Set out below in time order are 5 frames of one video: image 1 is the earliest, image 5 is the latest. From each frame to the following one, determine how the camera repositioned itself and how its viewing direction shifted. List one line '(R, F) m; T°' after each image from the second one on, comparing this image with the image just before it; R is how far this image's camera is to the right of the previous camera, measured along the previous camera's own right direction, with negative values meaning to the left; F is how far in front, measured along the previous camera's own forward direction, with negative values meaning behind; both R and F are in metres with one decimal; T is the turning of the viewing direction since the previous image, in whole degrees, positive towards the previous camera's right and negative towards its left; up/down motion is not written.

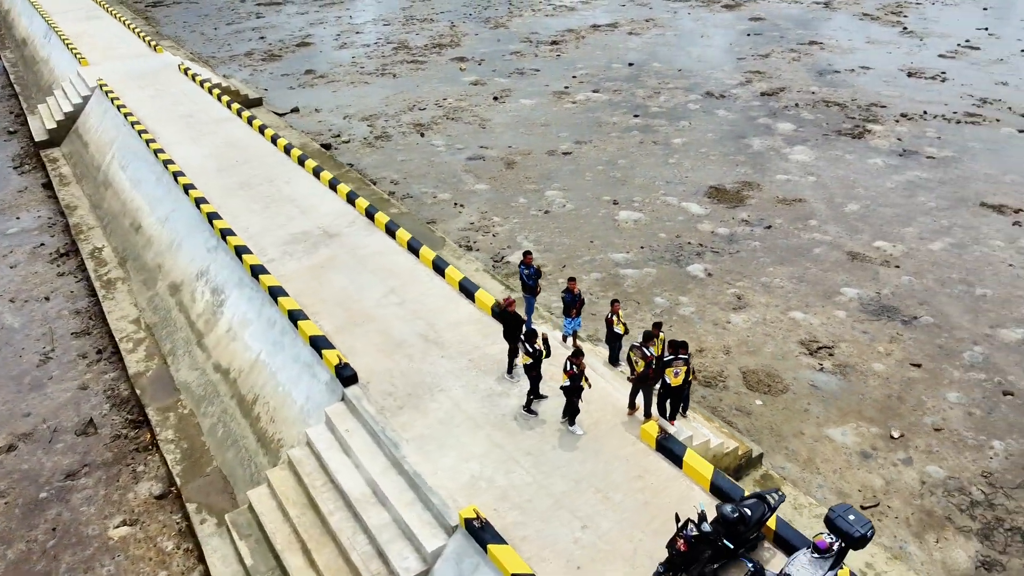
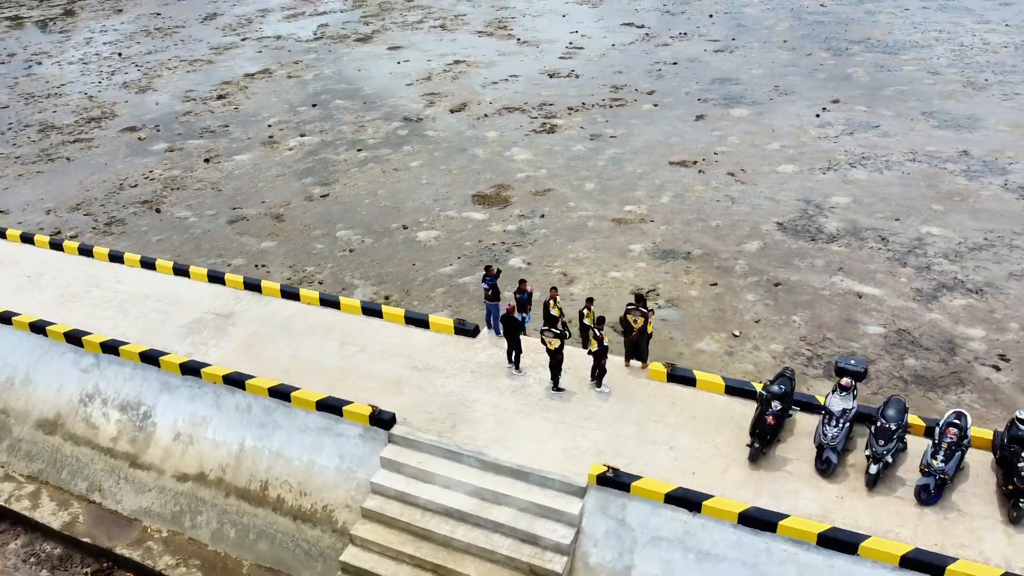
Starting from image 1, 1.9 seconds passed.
(-3.1, -0.2) m; +28°
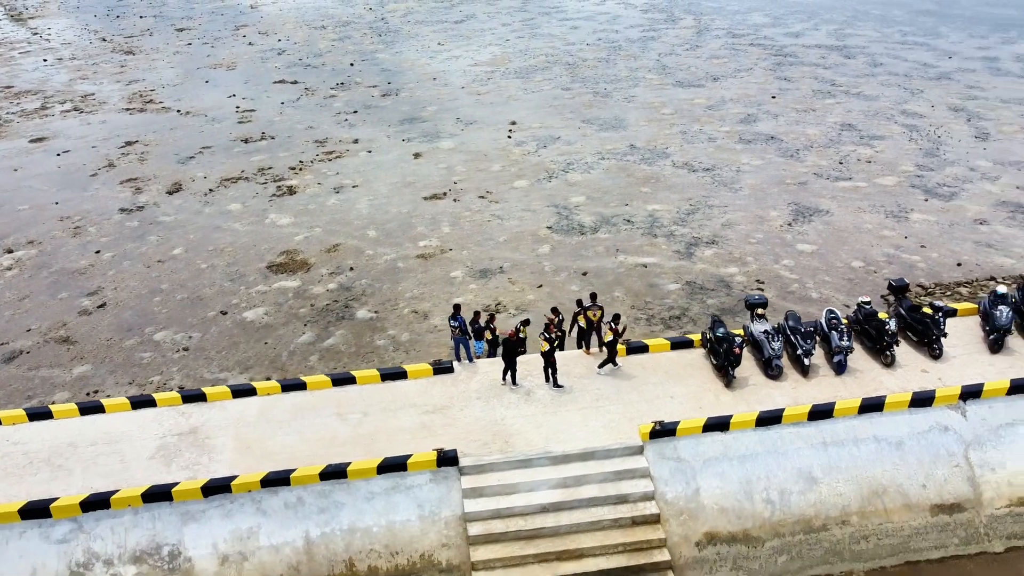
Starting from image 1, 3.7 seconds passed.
(-3.6, -0.2) m; +28°
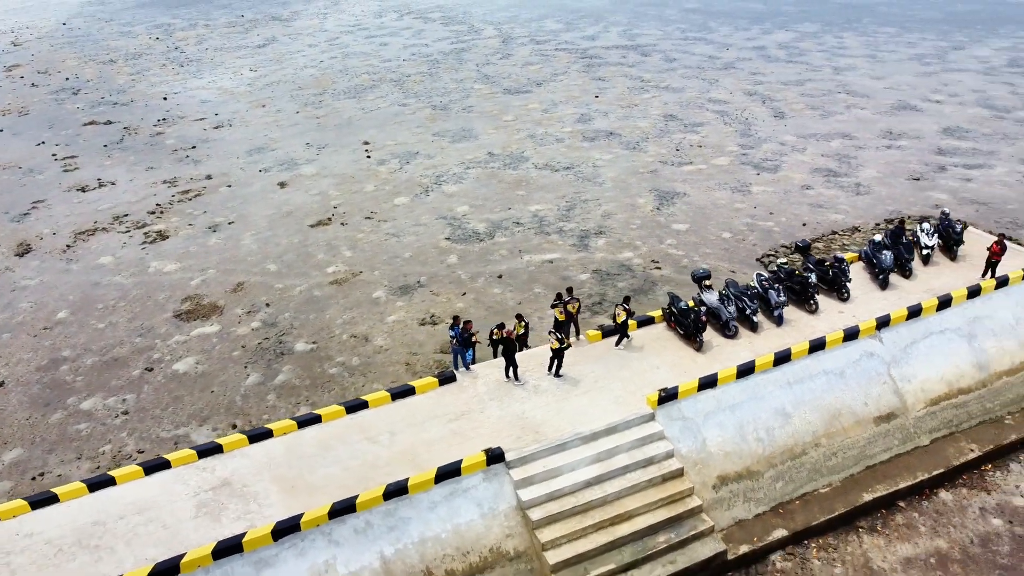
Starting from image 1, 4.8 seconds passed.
(-2.2, -0.4) m; +15°
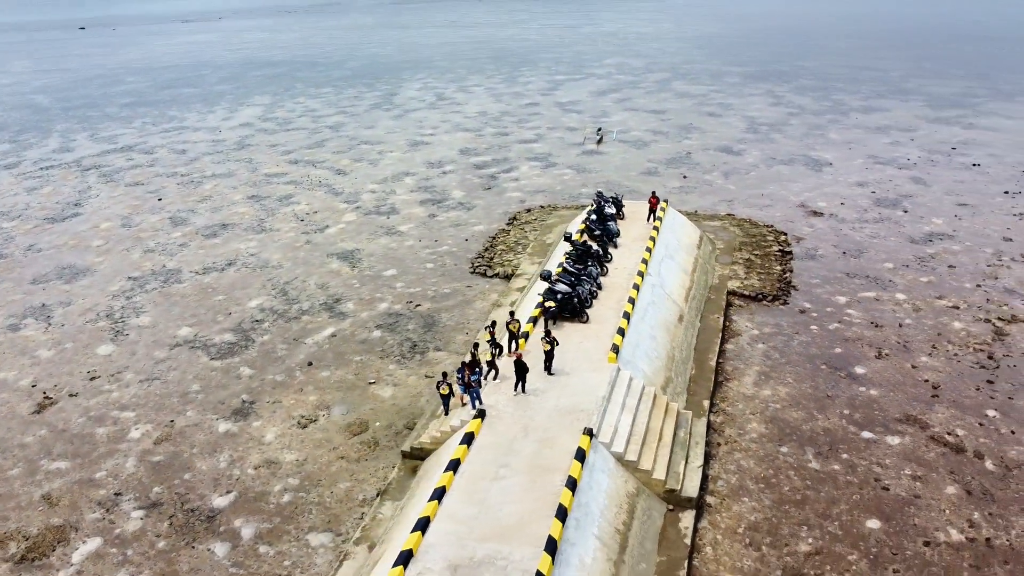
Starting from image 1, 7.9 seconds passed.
(-6.9, +0.8) m; +43°
